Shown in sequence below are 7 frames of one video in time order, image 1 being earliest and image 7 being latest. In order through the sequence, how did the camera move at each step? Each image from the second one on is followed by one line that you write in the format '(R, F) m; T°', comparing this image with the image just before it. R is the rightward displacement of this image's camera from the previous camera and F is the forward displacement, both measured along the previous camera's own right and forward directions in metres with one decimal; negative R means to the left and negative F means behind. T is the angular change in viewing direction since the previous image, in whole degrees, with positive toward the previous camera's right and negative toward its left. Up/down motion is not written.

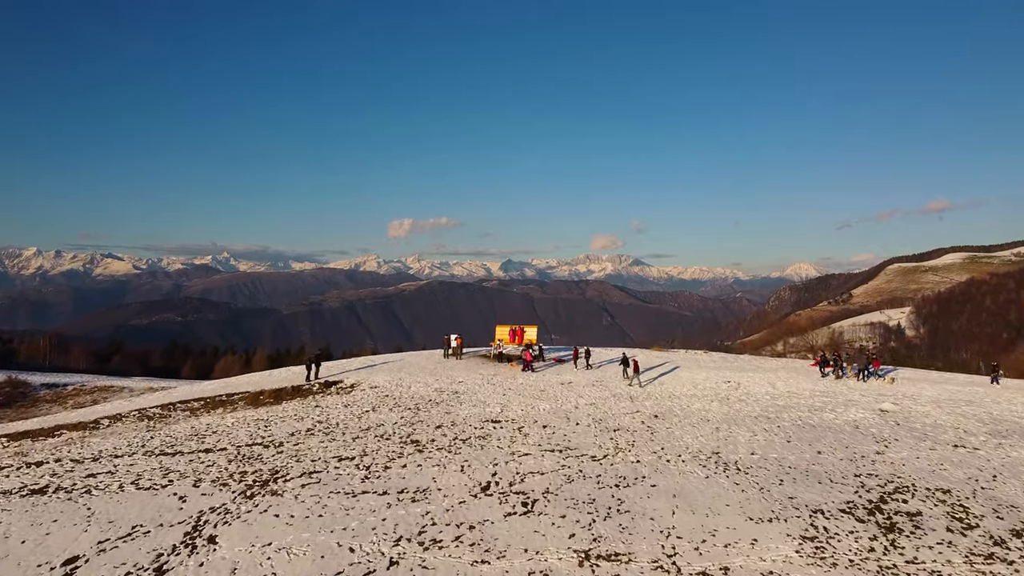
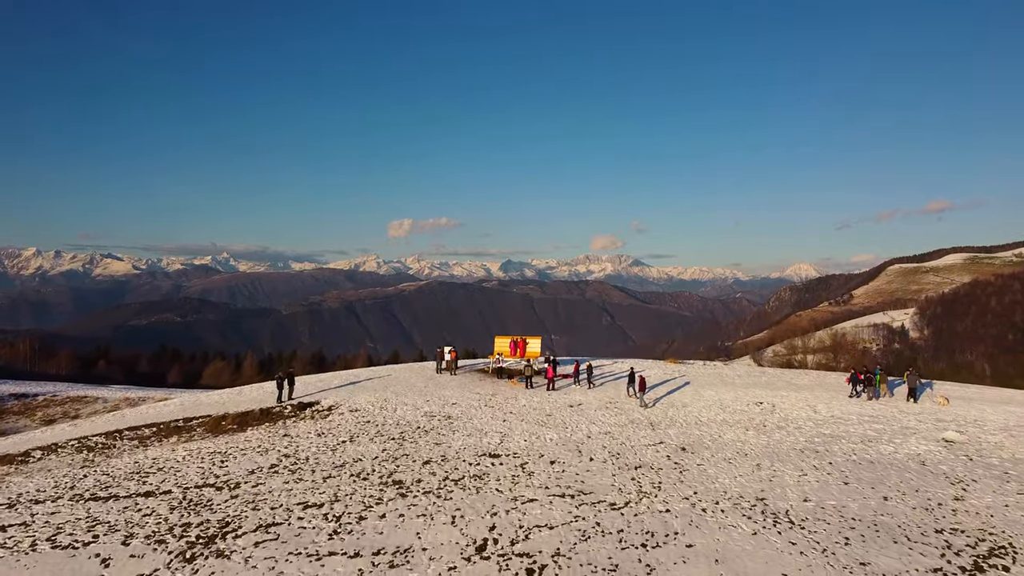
(-0.1, +4.6) m; 0°
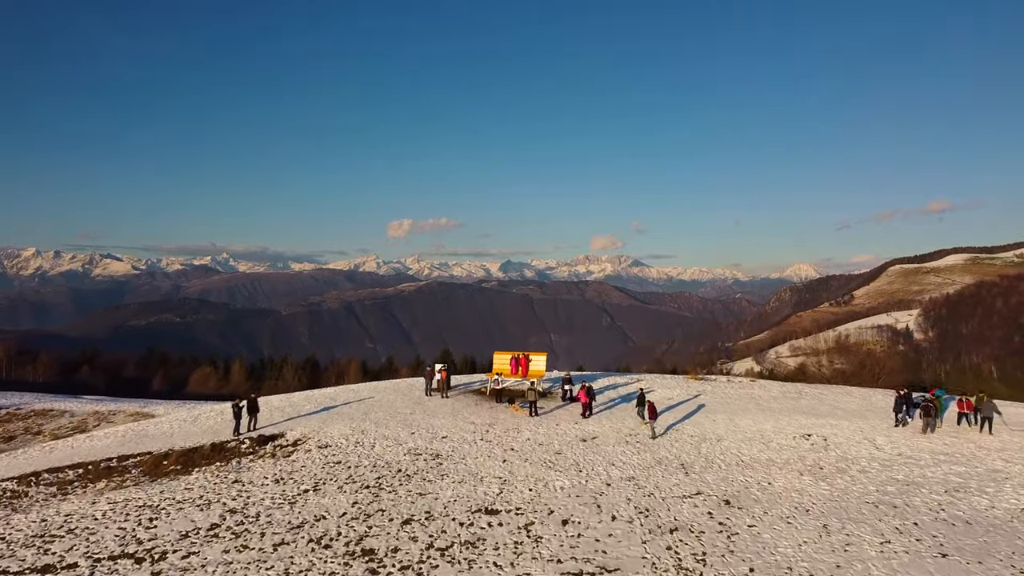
(-0.1, +5.1) m; 0°
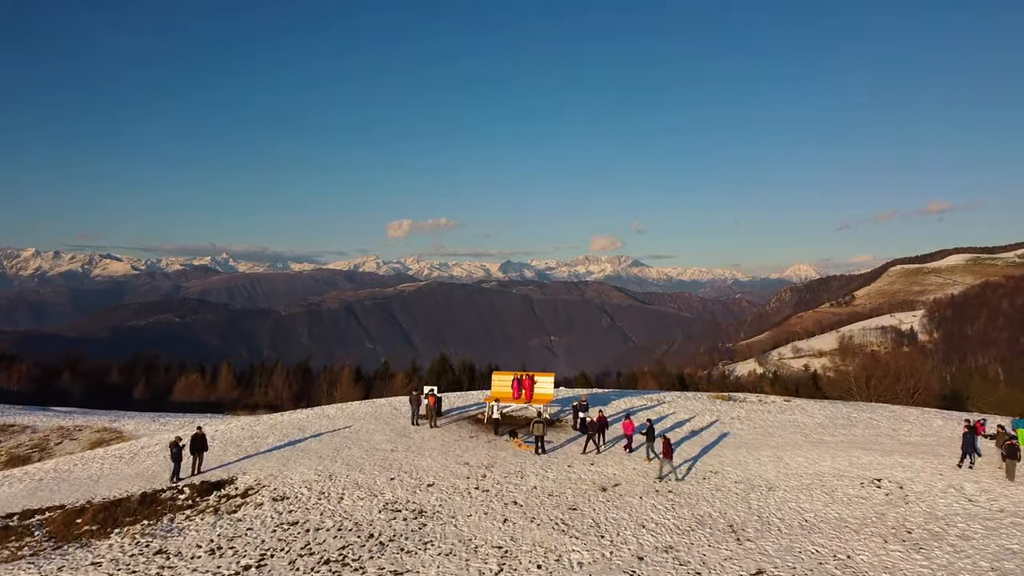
(-0.1, +5.0) m; 0°
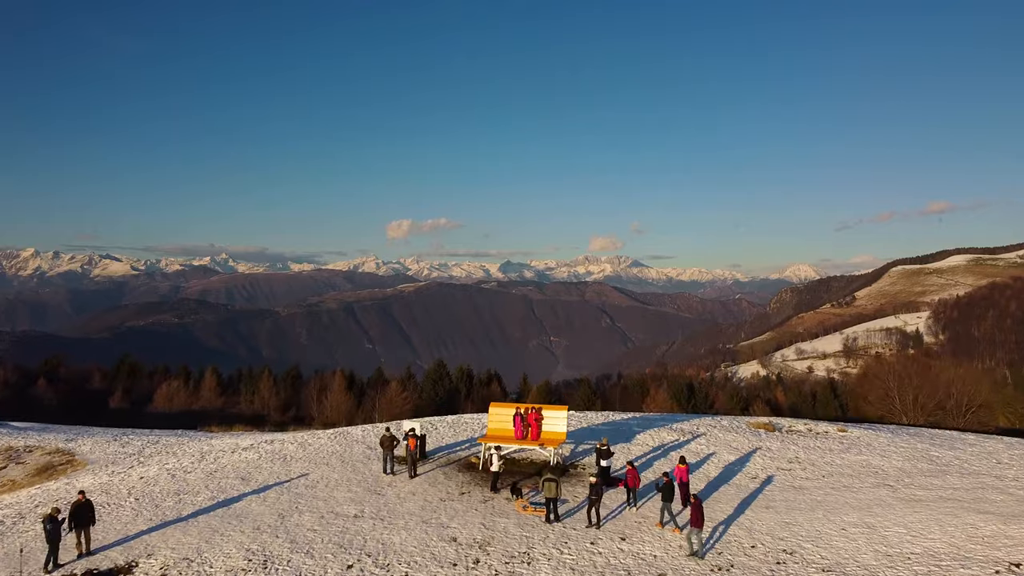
(-0.1, +6.0) m; 0°
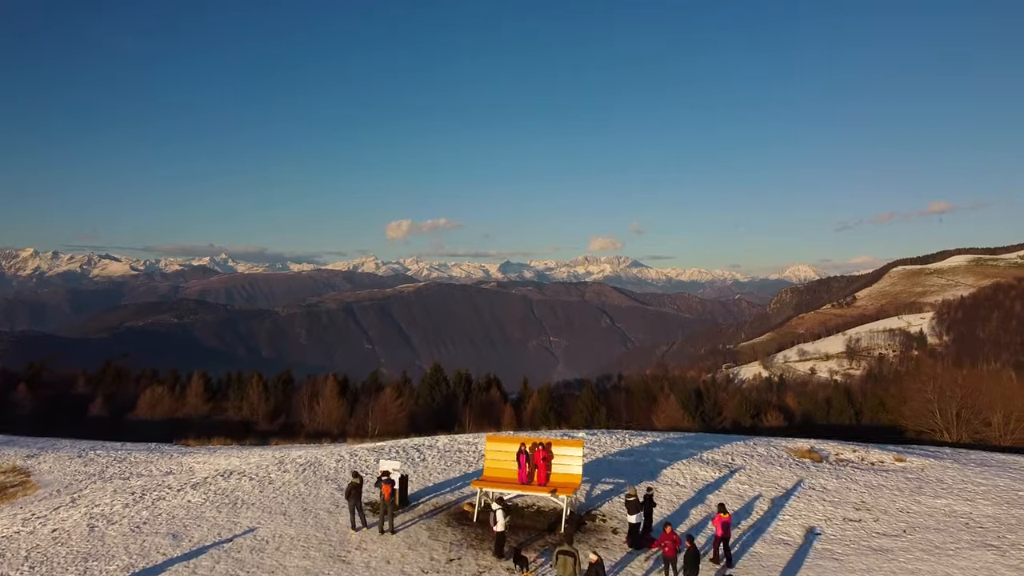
(-0.1, +4.5) m; 0°
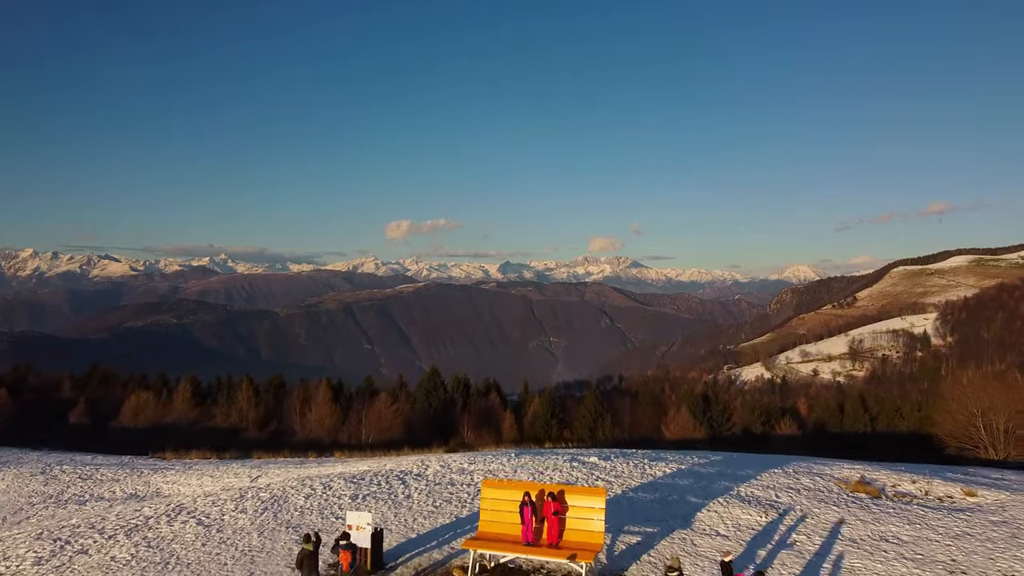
(-0.1, +4.0) m; 0°
